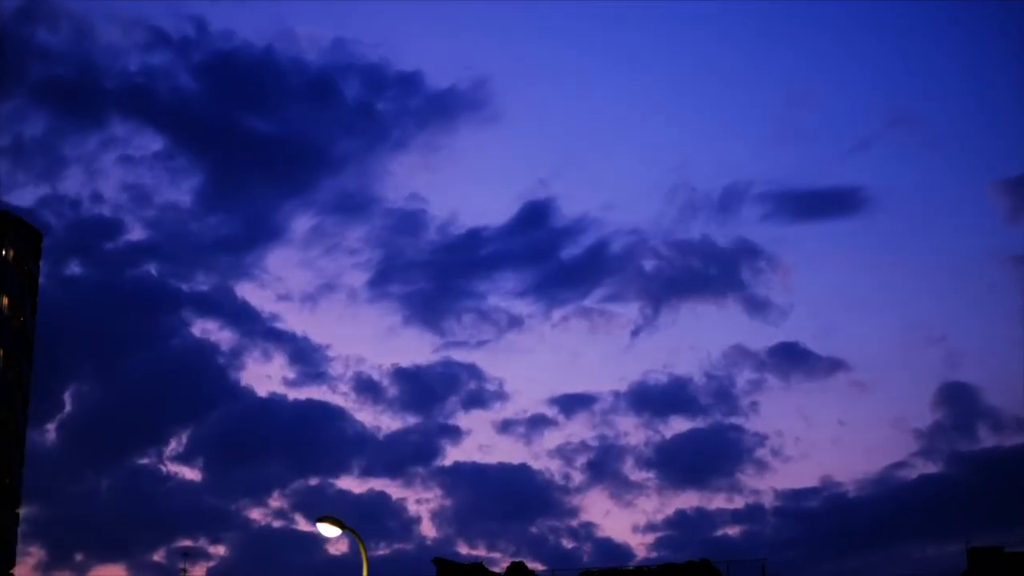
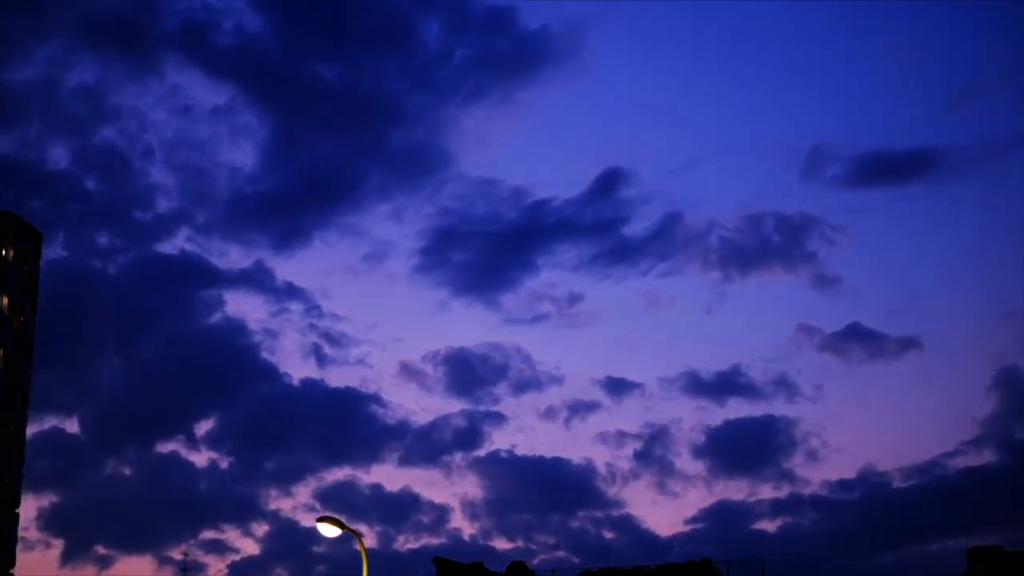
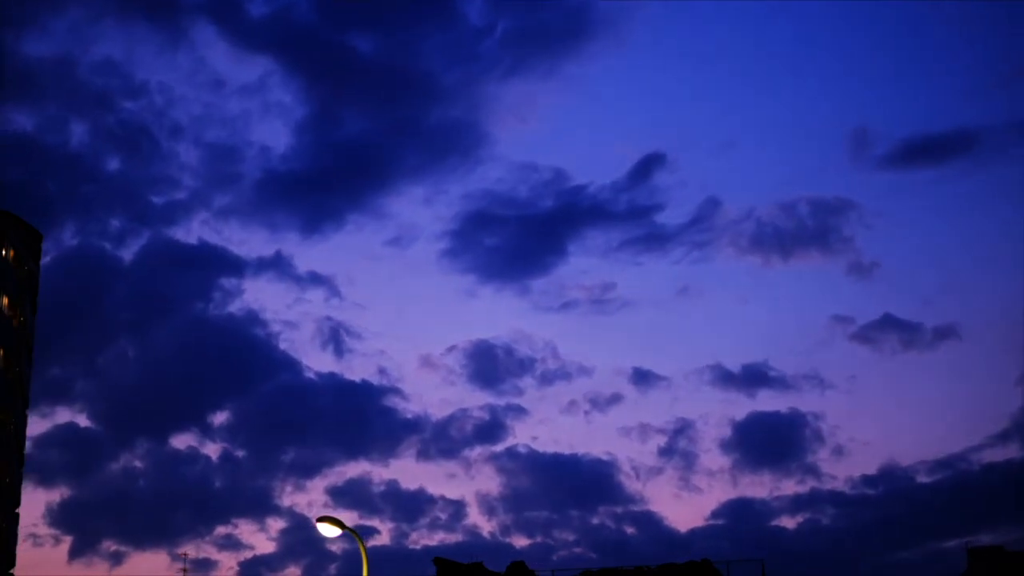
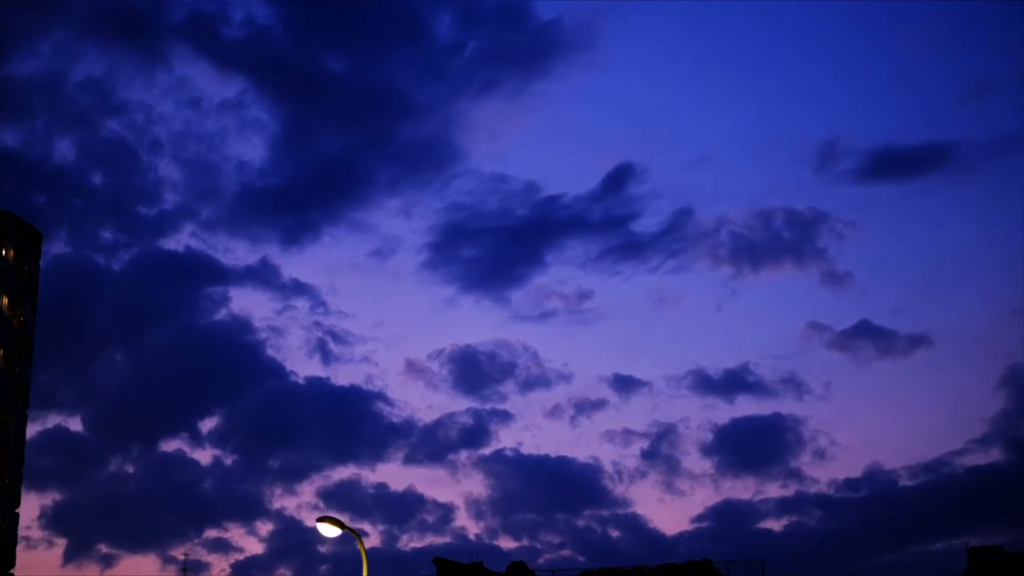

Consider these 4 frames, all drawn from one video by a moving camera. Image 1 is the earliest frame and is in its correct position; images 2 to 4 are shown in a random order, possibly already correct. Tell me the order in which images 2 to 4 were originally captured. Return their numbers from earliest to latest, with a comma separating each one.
2, 4, 3
